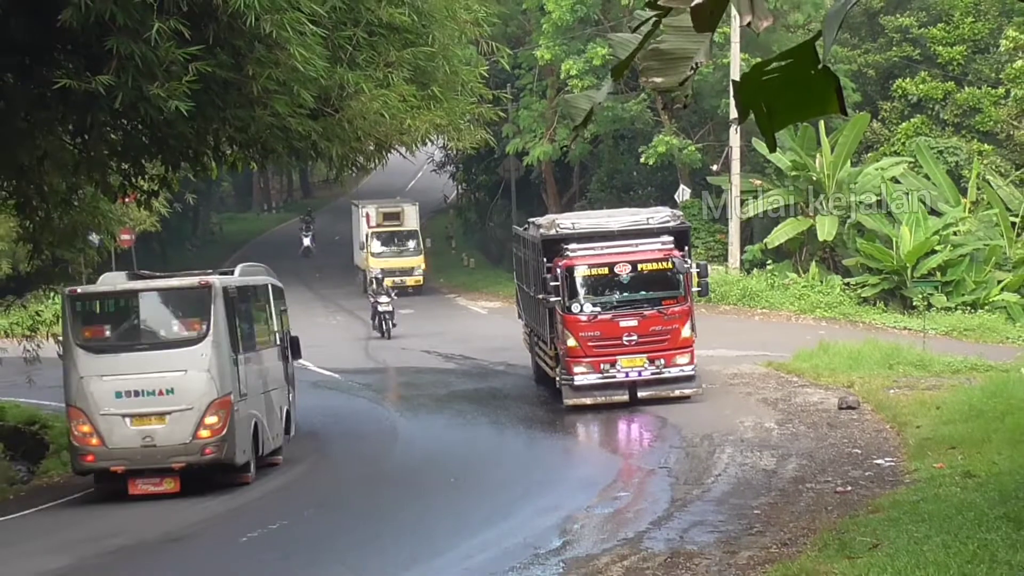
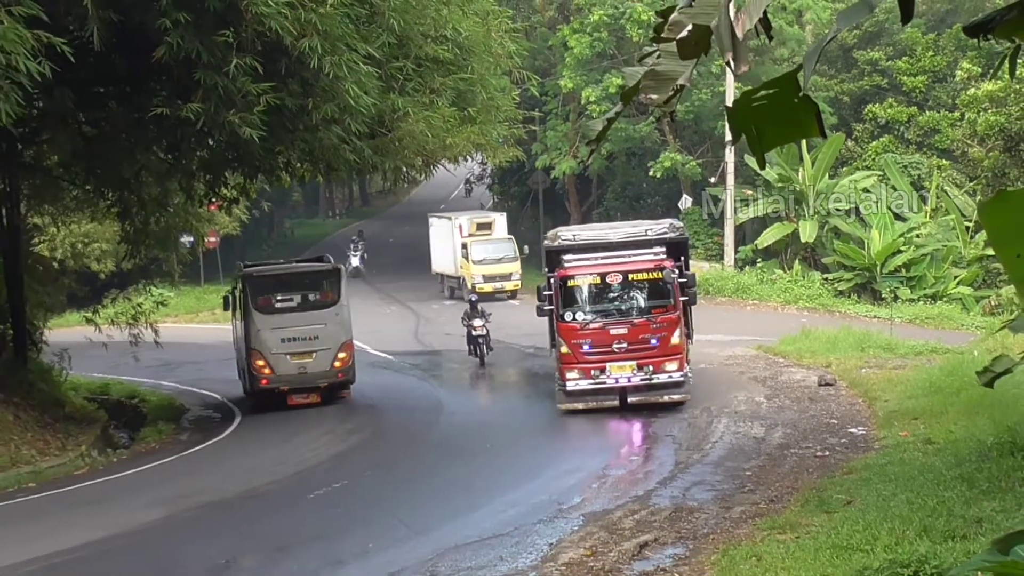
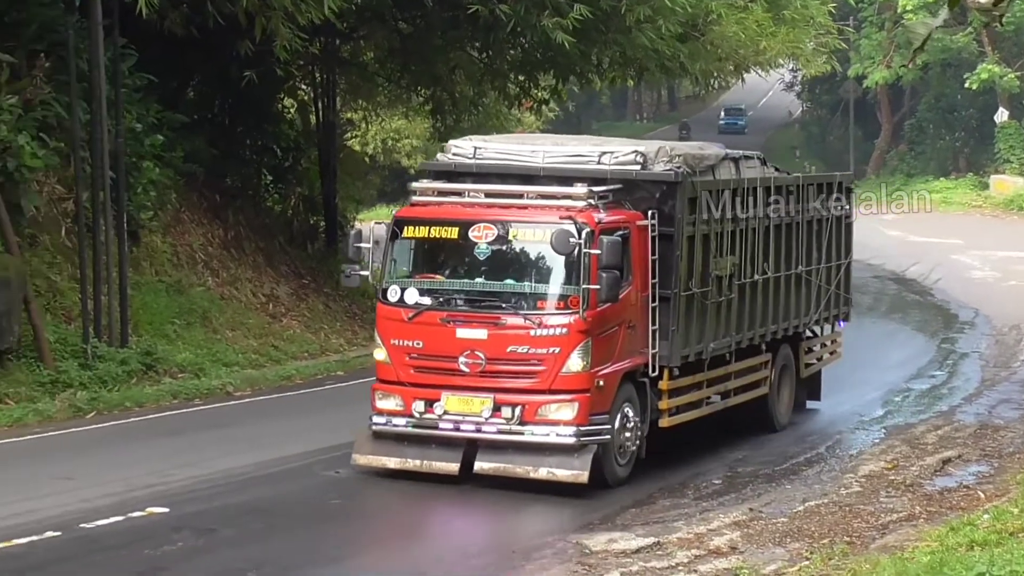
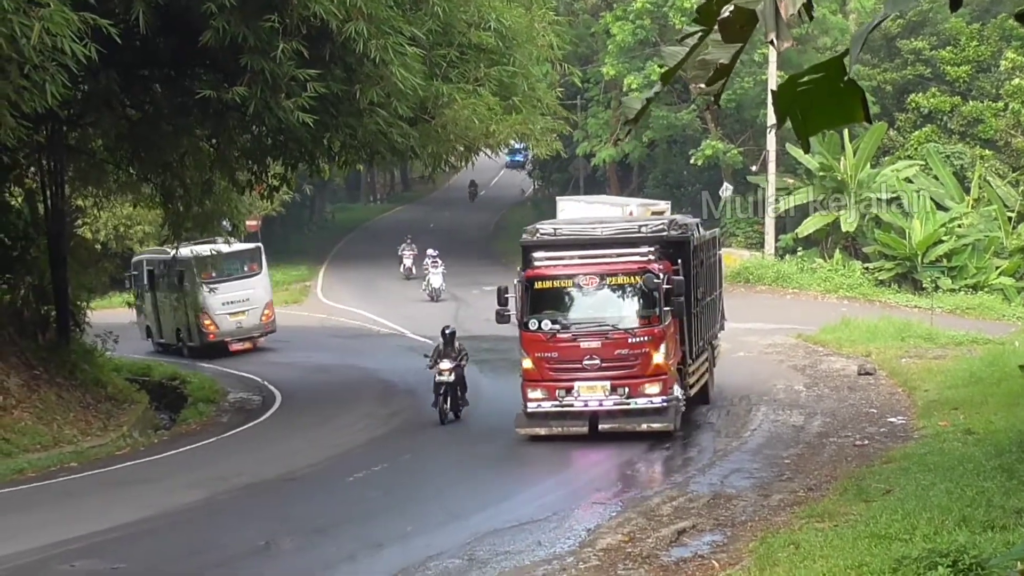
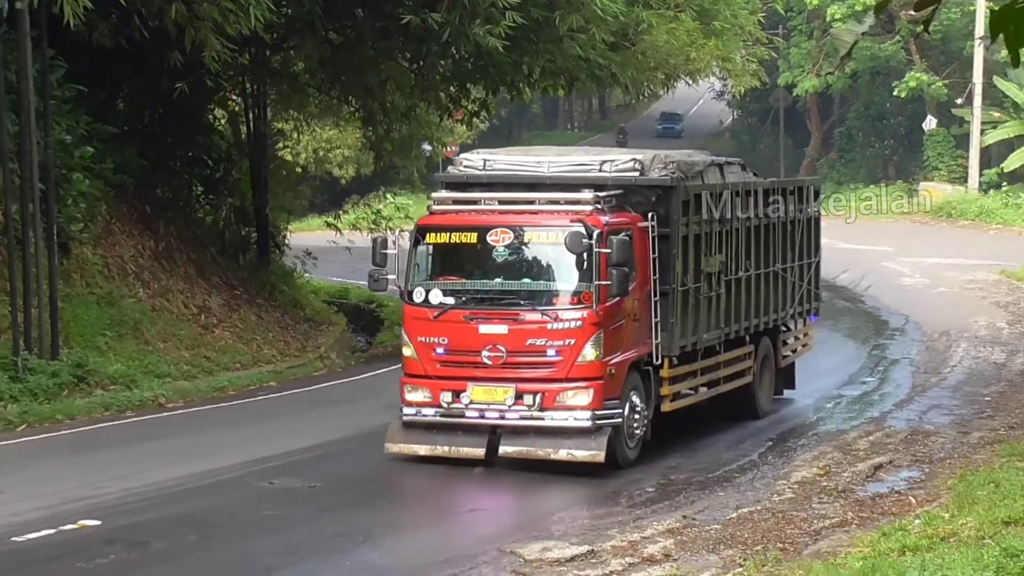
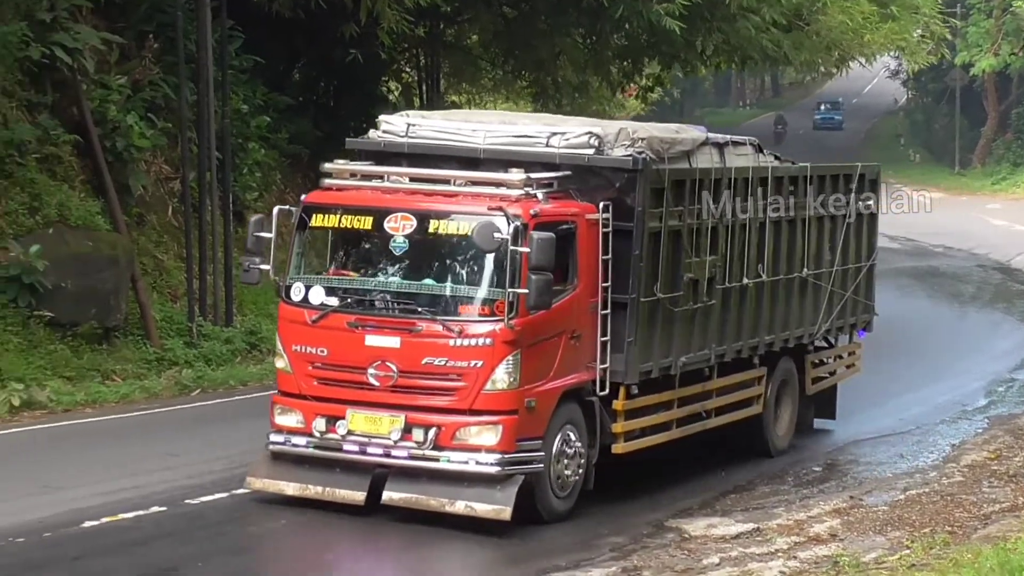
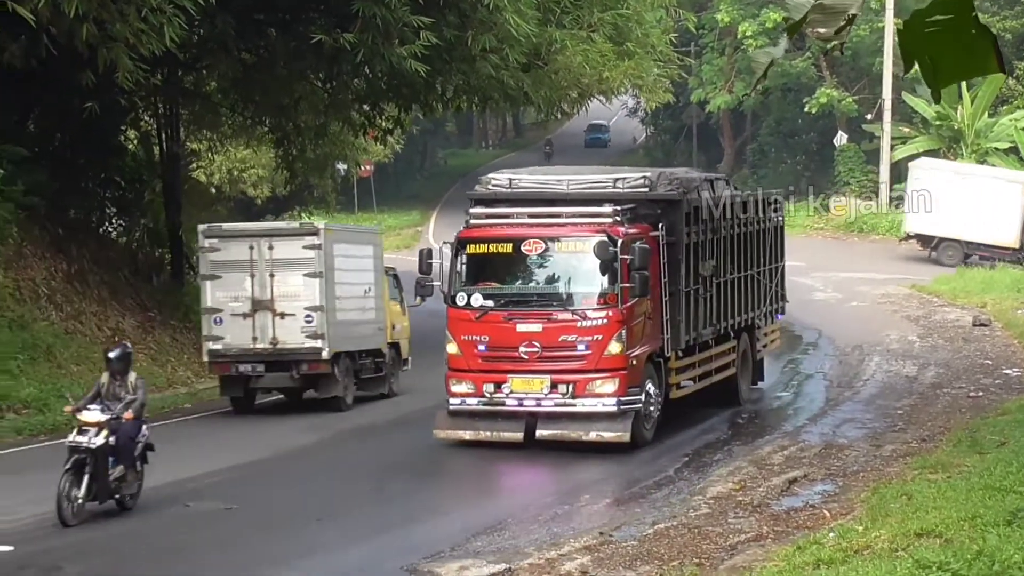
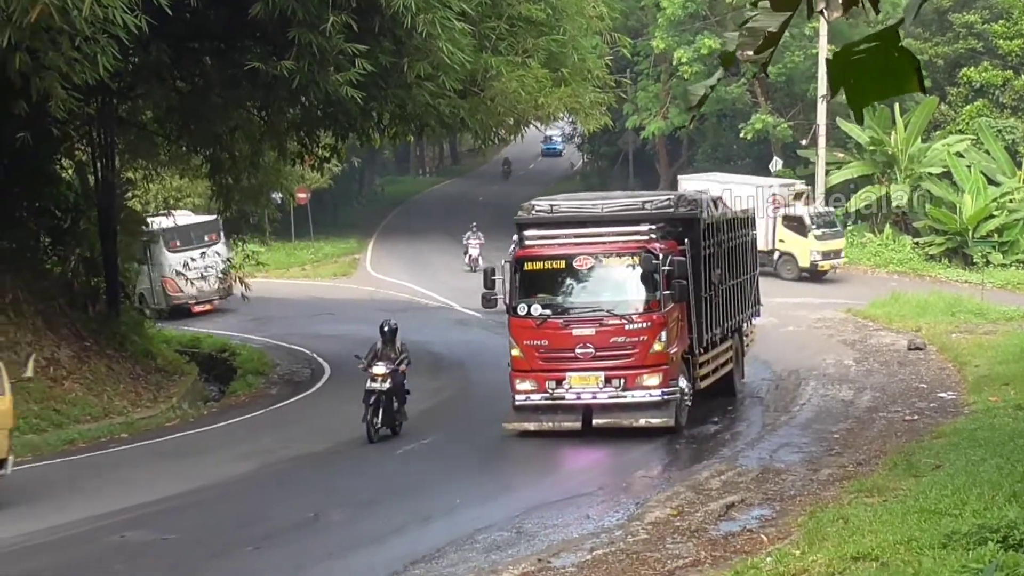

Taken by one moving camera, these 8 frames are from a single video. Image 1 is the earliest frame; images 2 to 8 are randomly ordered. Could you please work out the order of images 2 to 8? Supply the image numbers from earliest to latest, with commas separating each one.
2, 4, 8, 7, 5, 3, 6
